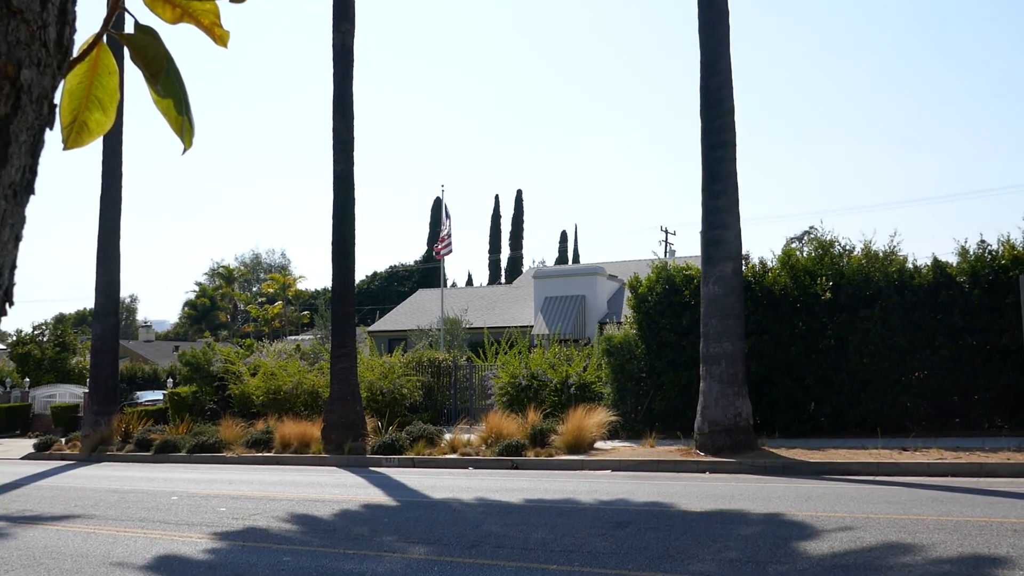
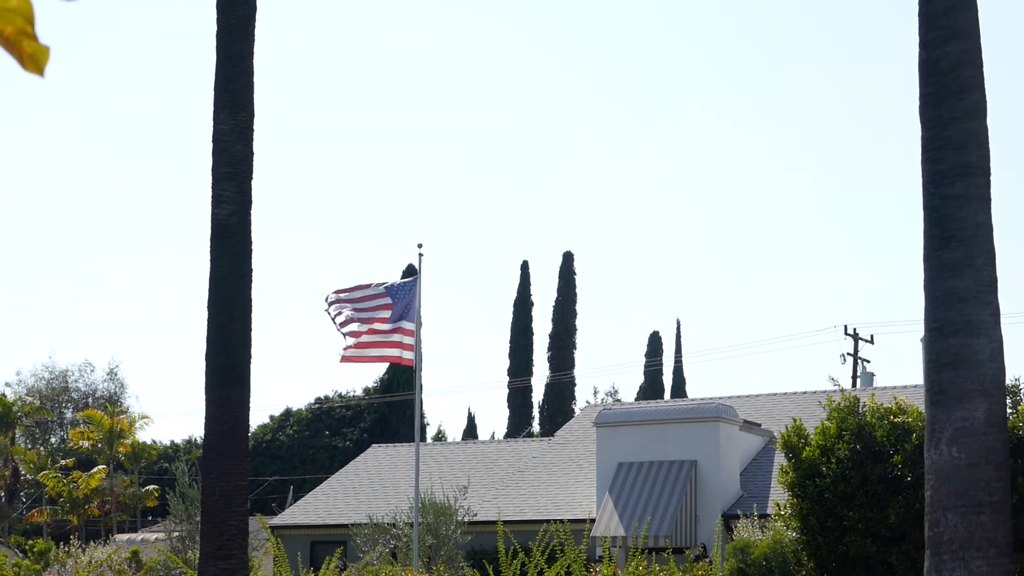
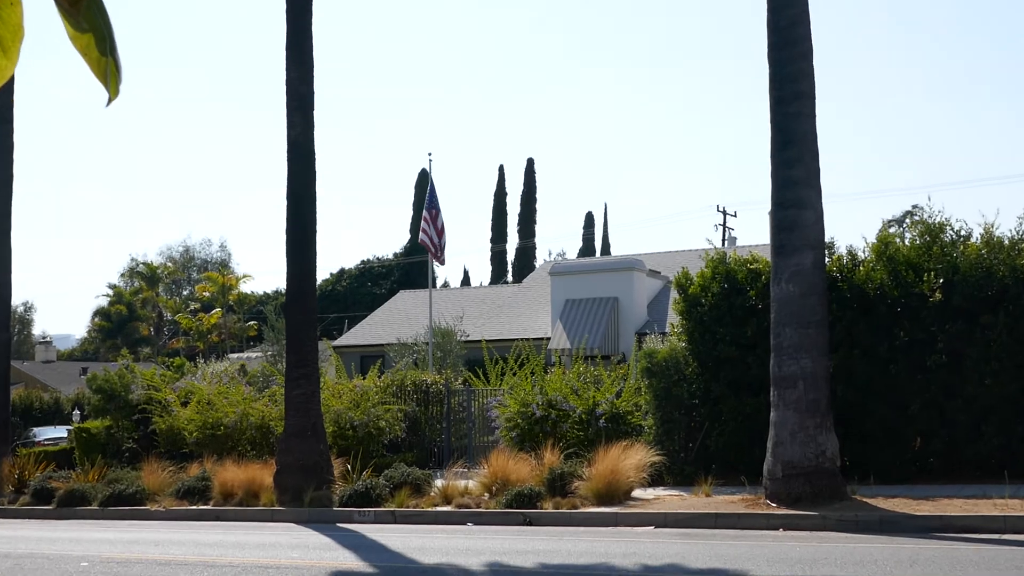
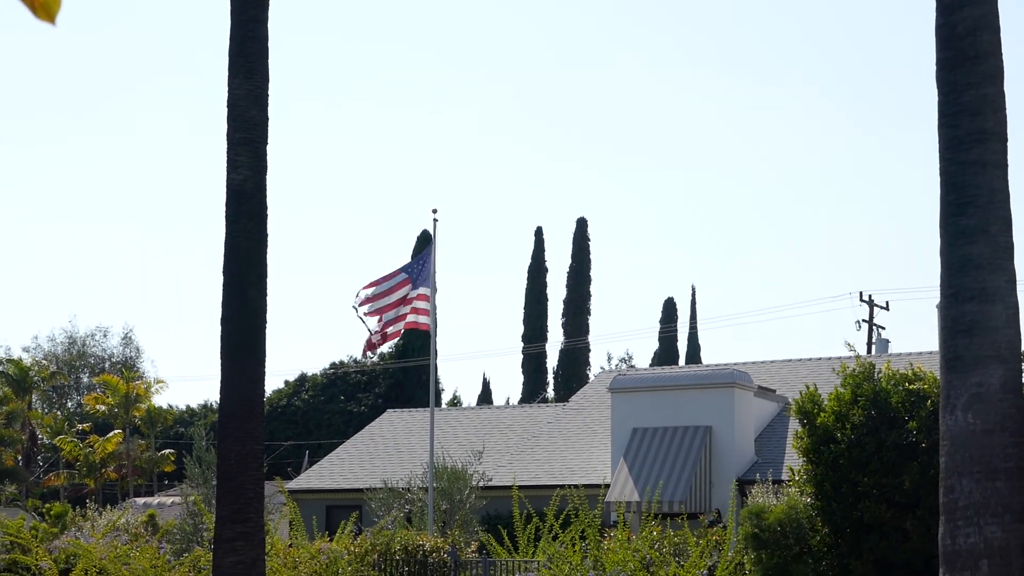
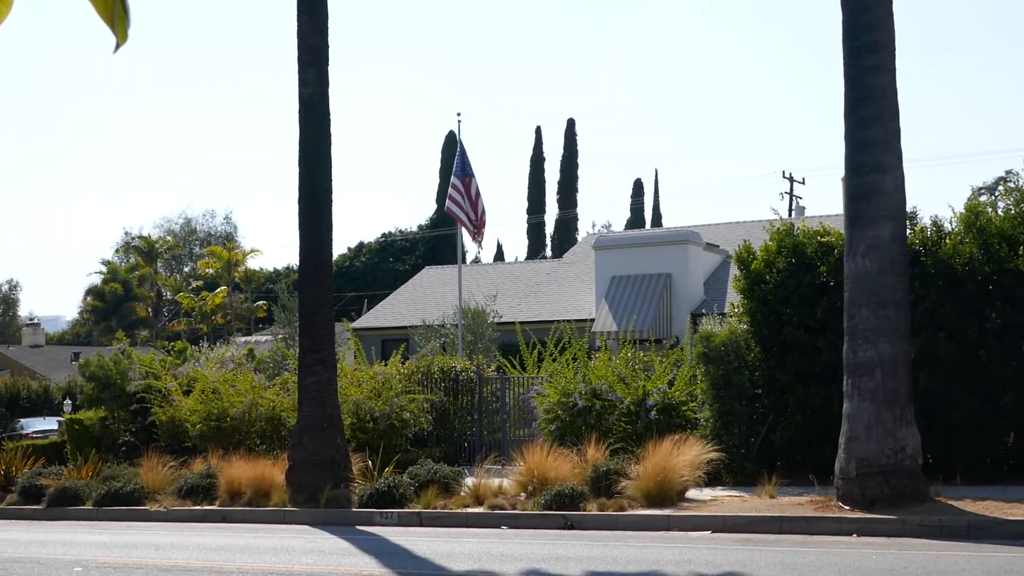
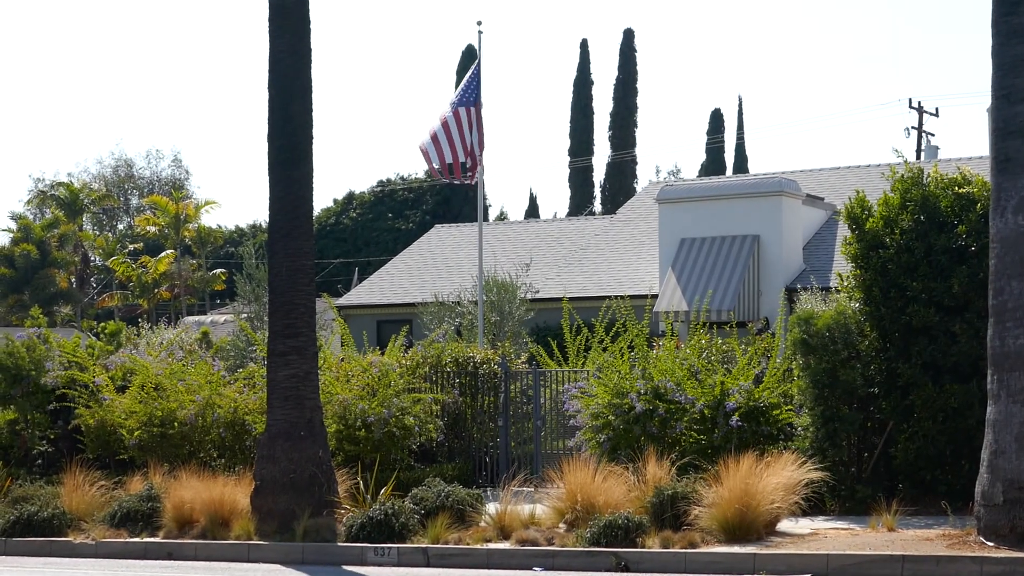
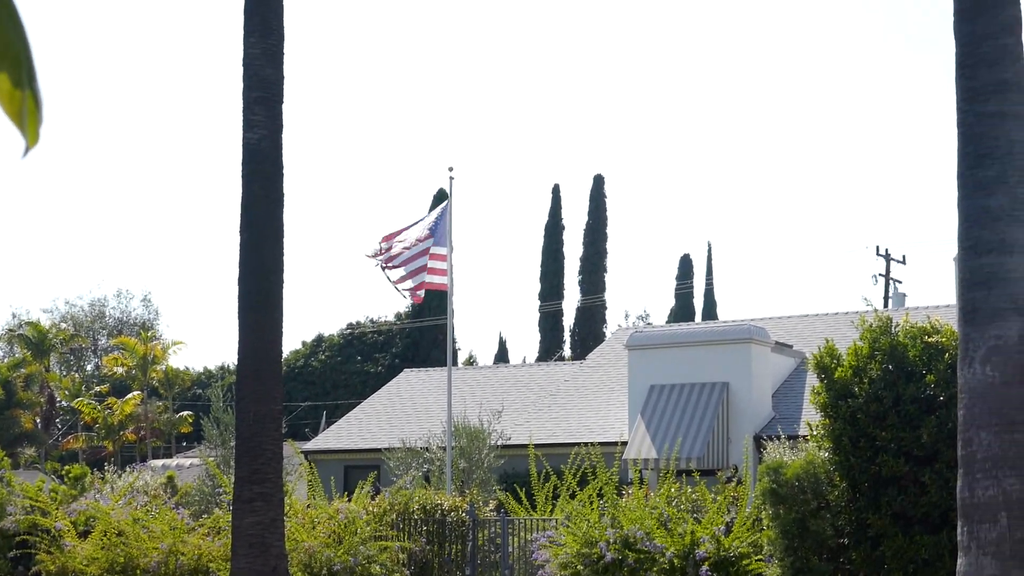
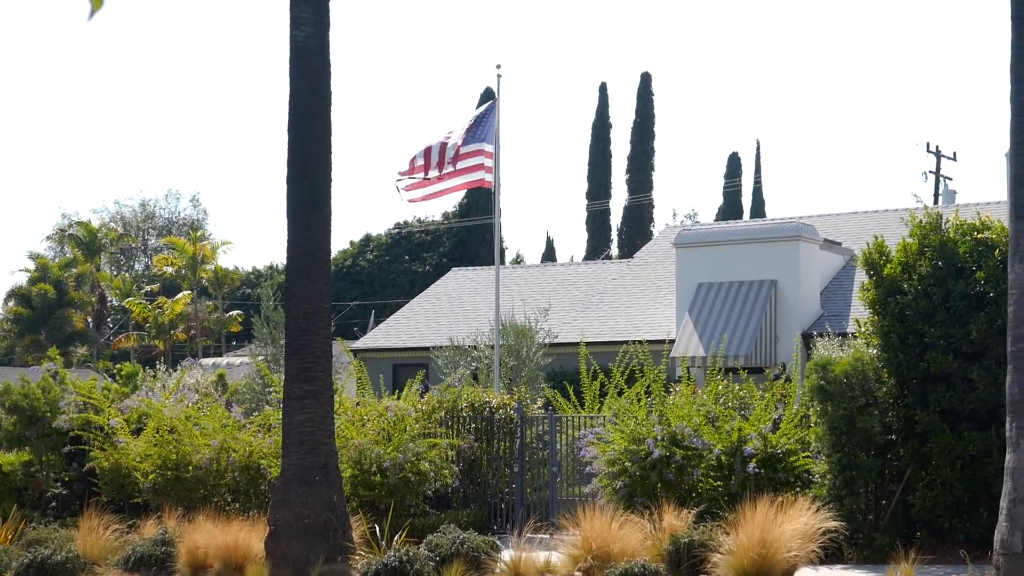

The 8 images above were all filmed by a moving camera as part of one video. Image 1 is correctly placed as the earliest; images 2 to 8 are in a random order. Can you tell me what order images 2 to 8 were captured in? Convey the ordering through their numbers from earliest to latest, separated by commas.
3, 5, 6, 8, 7, 2, 4
